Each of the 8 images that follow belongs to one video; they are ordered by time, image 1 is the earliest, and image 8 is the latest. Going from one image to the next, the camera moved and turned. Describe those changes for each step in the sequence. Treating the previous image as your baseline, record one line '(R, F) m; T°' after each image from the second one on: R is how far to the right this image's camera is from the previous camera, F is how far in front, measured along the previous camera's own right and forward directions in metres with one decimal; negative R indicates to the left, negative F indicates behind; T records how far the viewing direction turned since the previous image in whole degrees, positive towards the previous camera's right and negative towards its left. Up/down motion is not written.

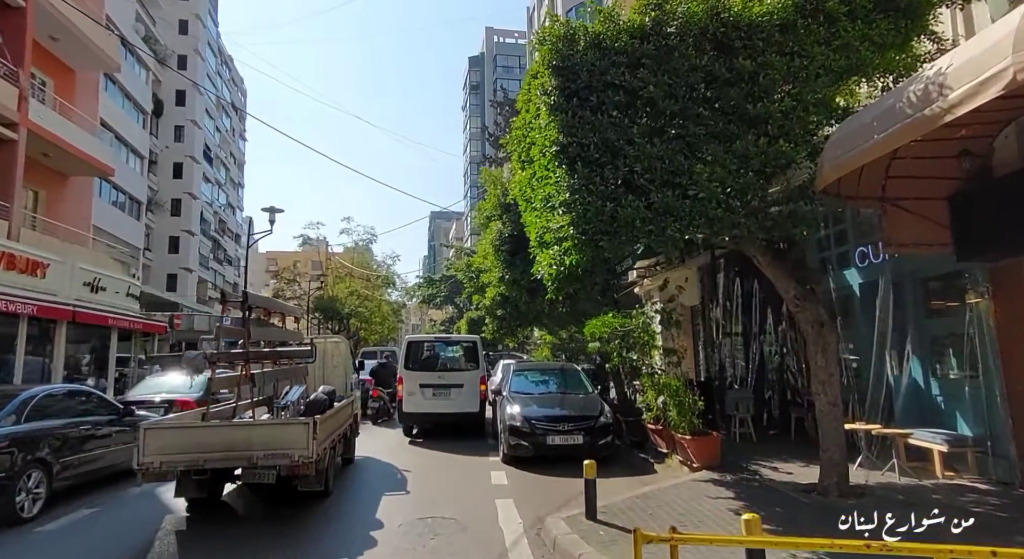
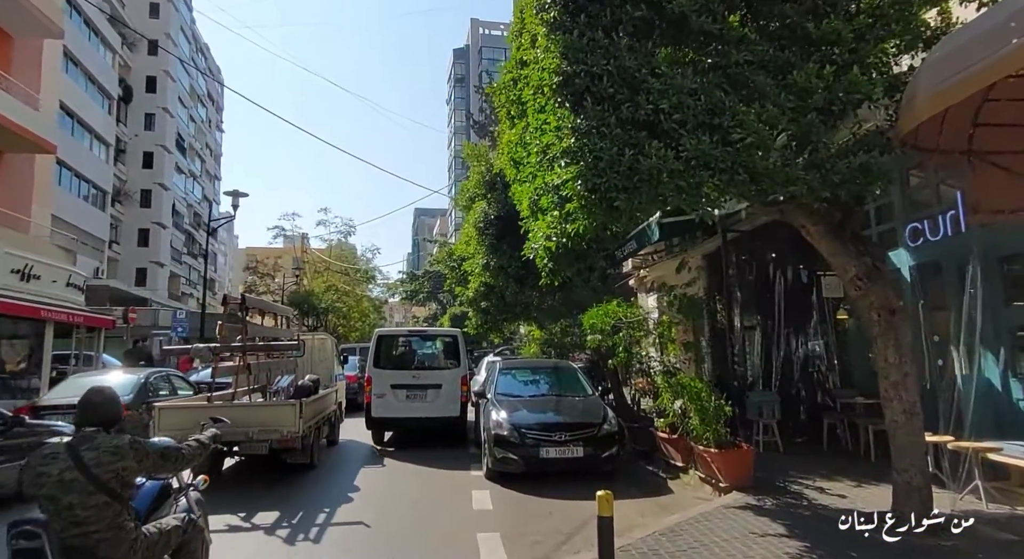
(0.0, +1.6) m; +1°
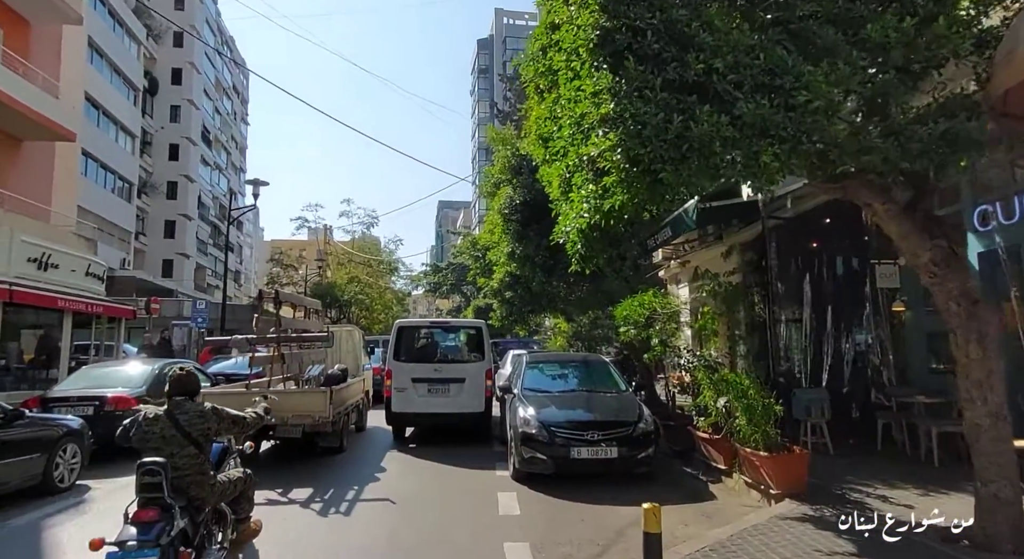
(-0.1, +0.5) m; -2°
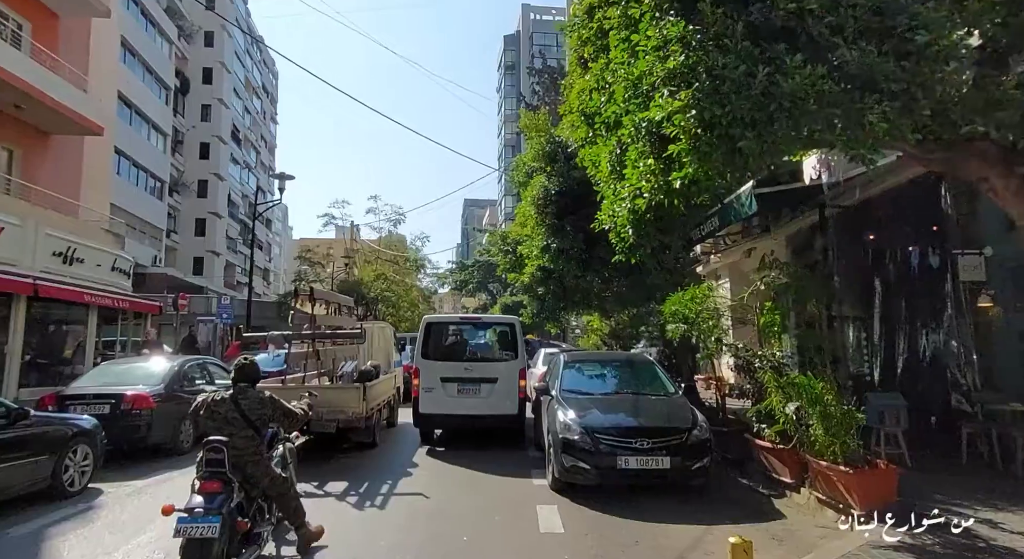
(-0.2, +0.7) m; -2°
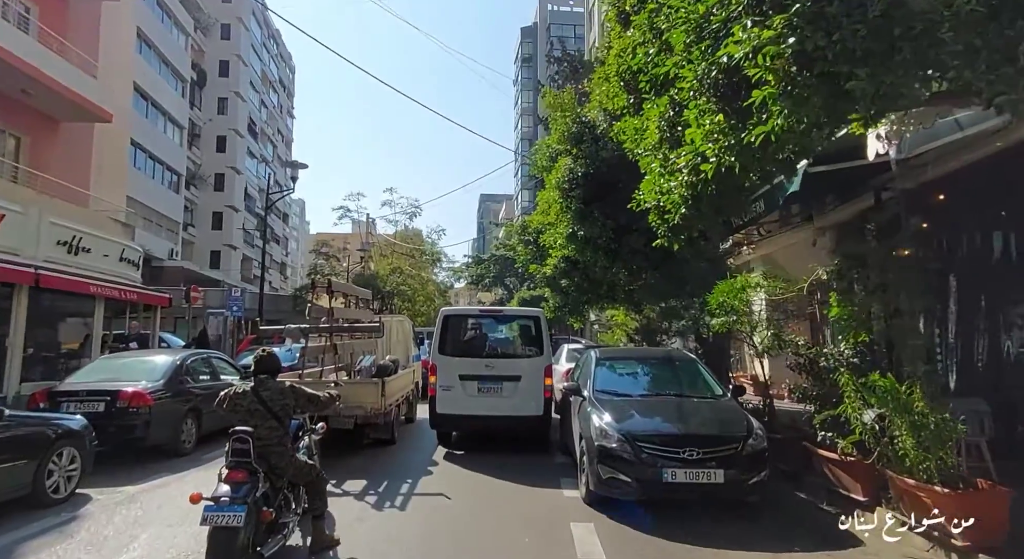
(-0.1, +0.8) m; -2°
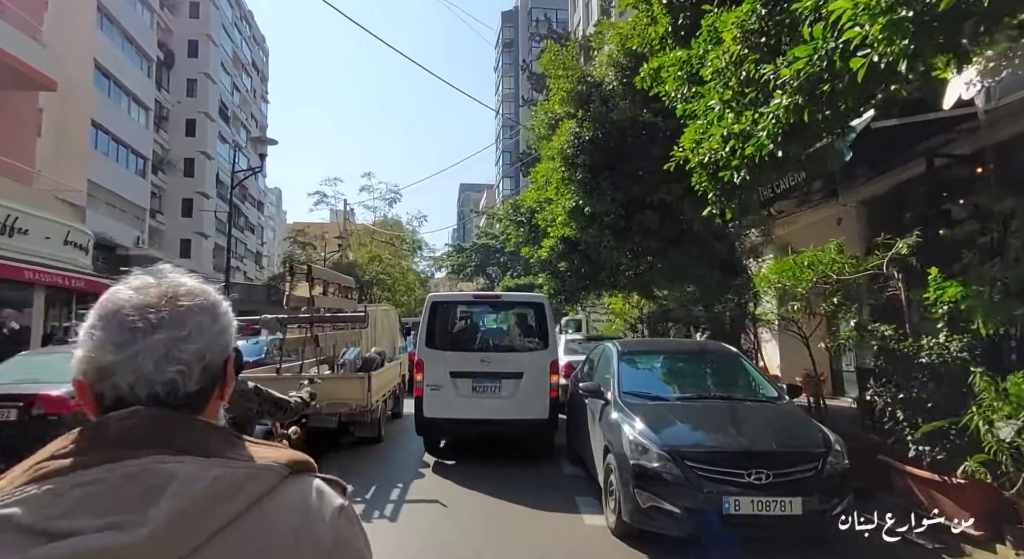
(-0.3, +1.3) m; +2°
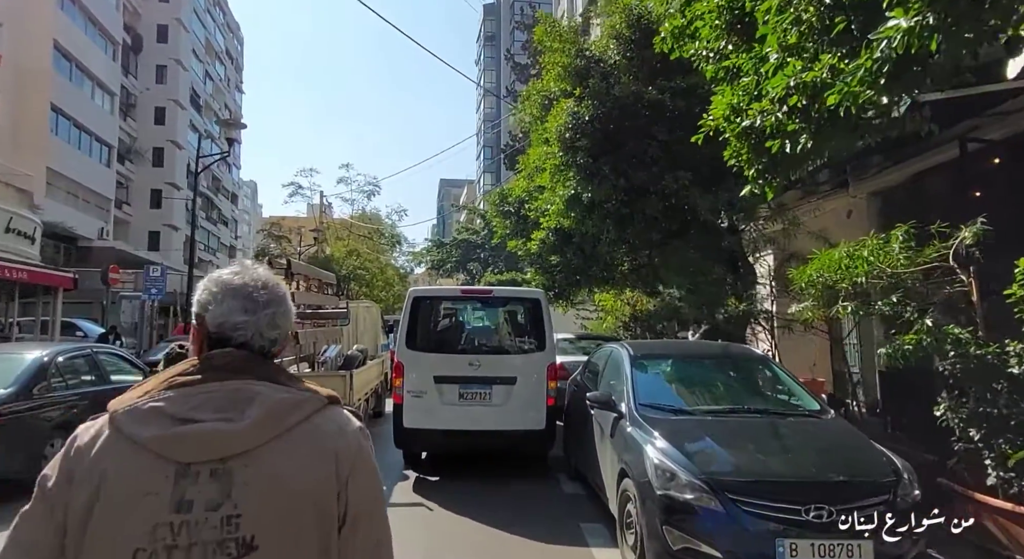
(-0.2, +0.9) m; +2°
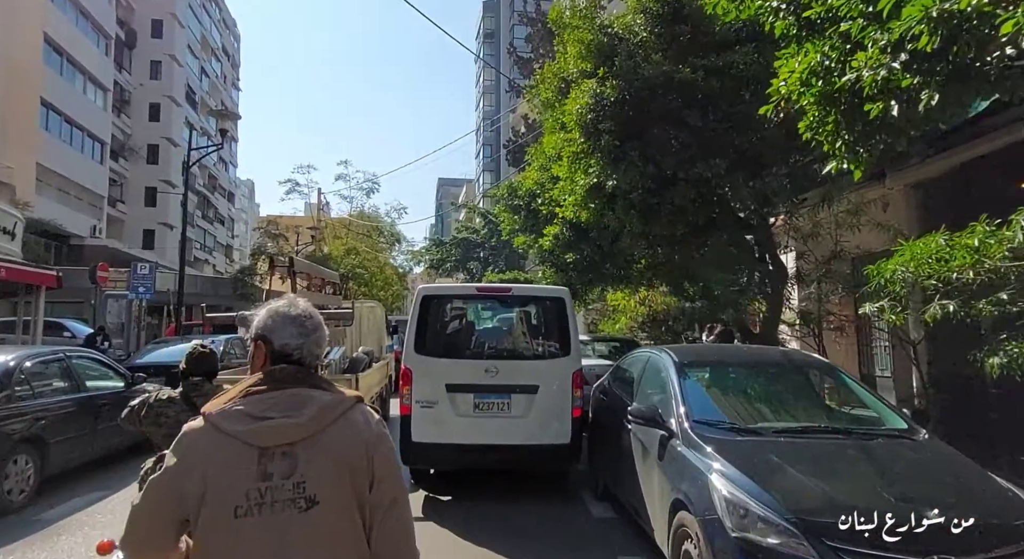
(-0.2, +0.7) m; 0°
